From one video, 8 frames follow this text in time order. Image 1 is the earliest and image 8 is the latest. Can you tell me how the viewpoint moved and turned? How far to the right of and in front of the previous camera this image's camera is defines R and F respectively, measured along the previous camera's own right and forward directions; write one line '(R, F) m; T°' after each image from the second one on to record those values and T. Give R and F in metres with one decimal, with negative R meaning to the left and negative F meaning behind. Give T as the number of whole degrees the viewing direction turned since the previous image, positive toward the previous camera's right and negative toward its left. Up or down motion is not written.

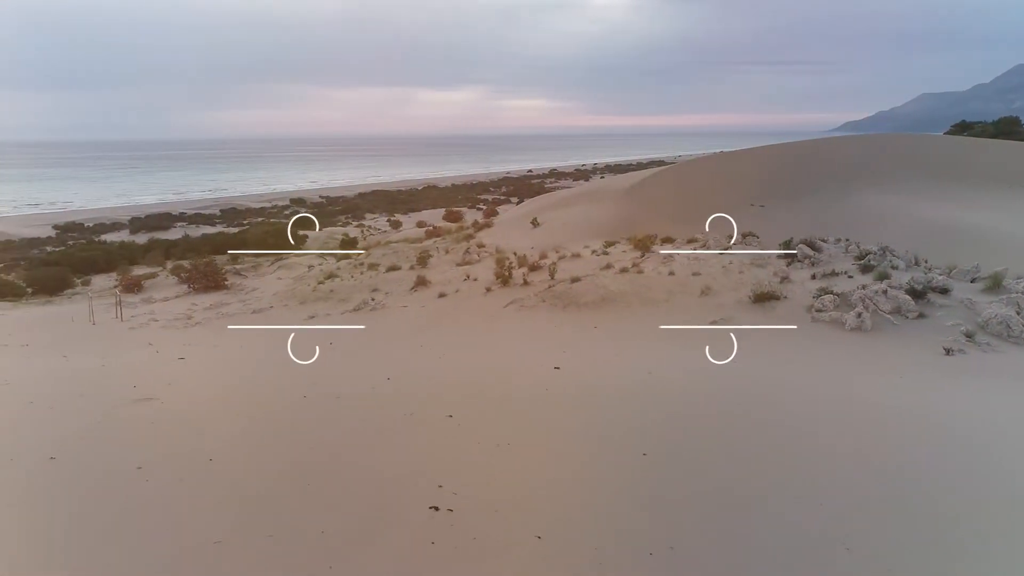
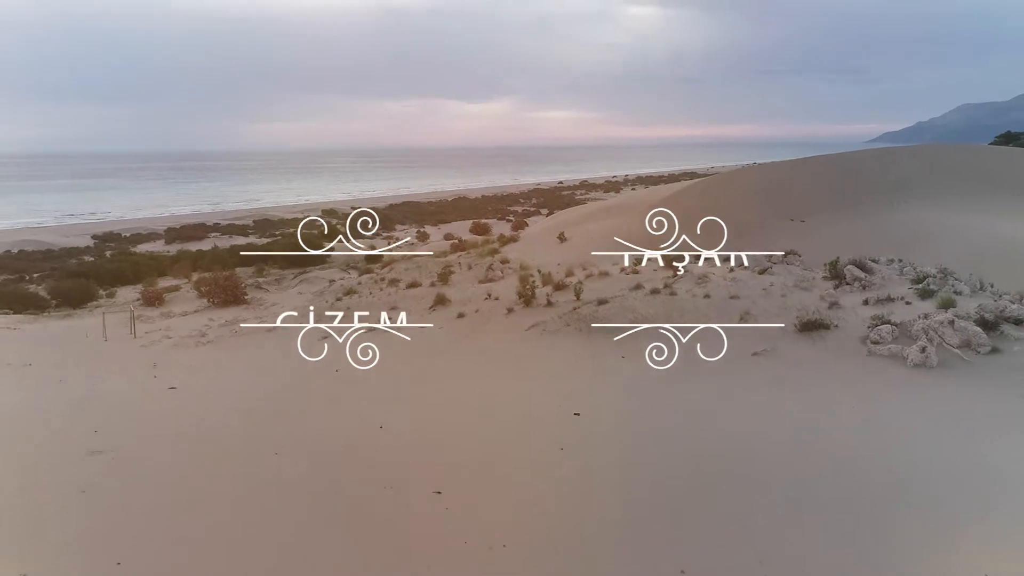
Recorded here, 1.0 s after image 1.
(+0.1, +0.5) m; -3°
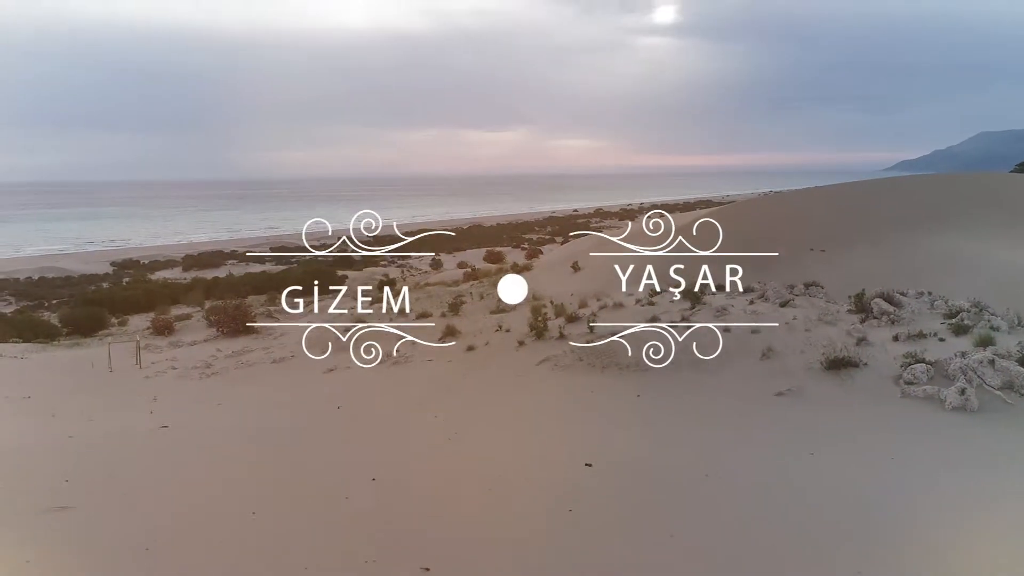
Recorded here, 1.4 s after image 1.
(0.0, +0.2) m; -1°
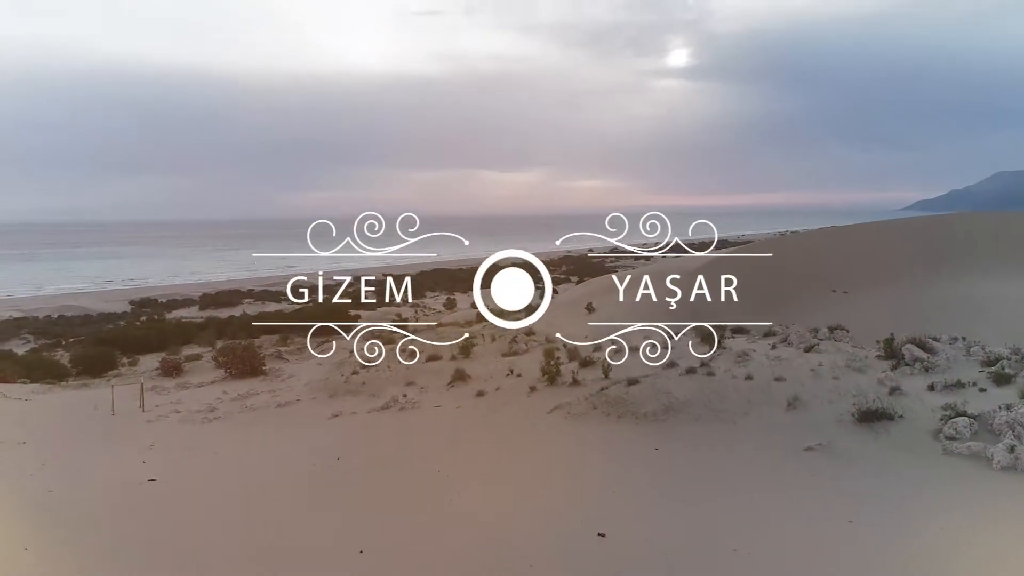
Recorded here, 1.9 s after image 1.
(0.0, +0.3) m; -1°
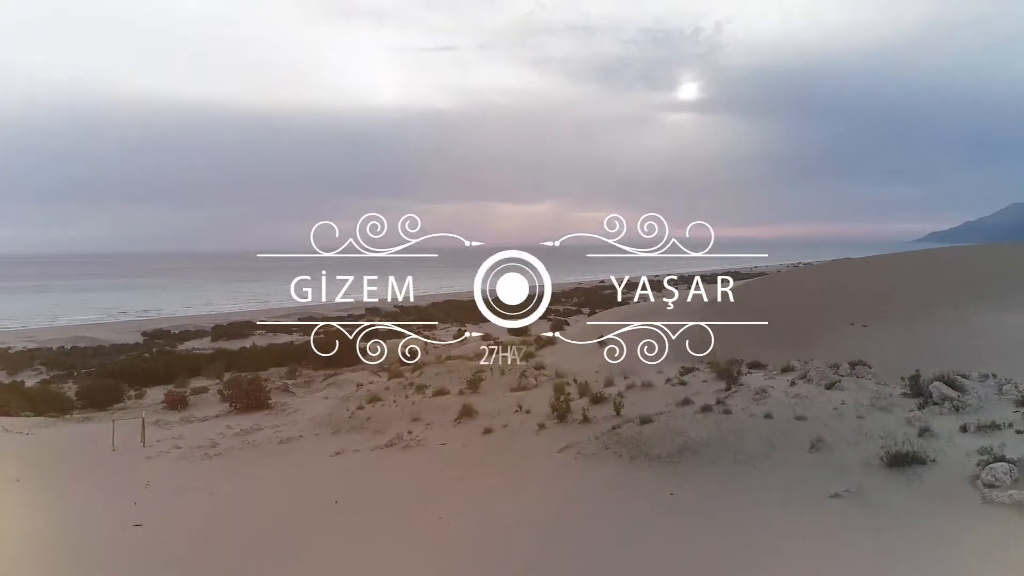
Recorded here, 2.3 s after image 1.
(0.0, +0.2) m; -1°
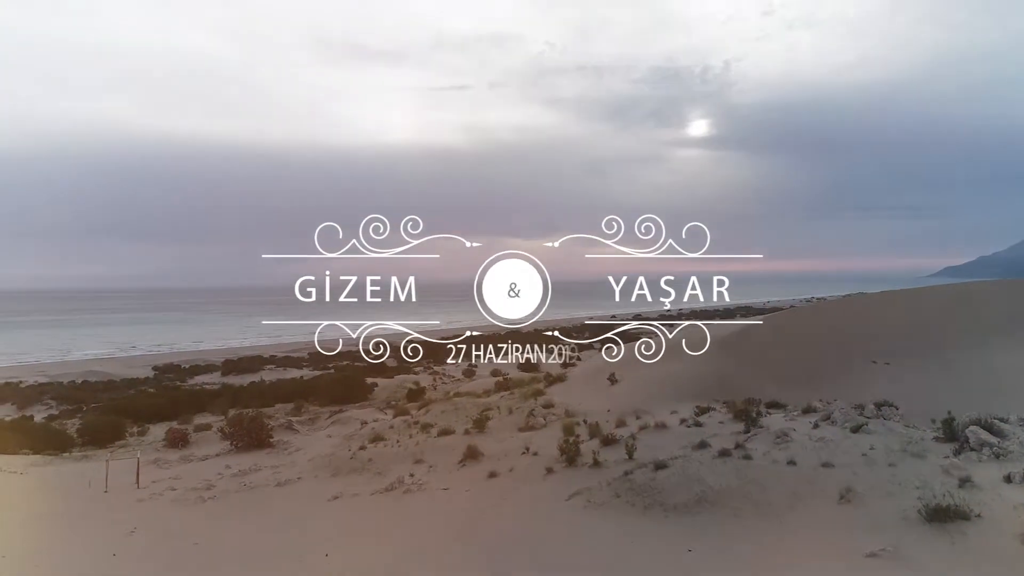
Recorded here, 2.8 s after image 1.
(+0.1, +0.3) m; -1°
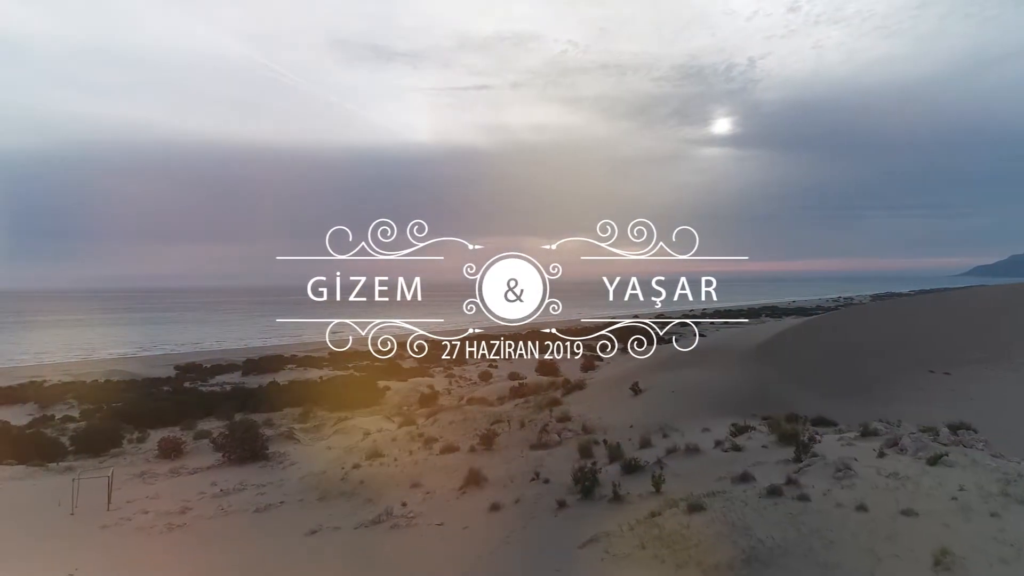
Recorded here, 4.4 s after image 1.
(+0.2, +1.1) m; -2°
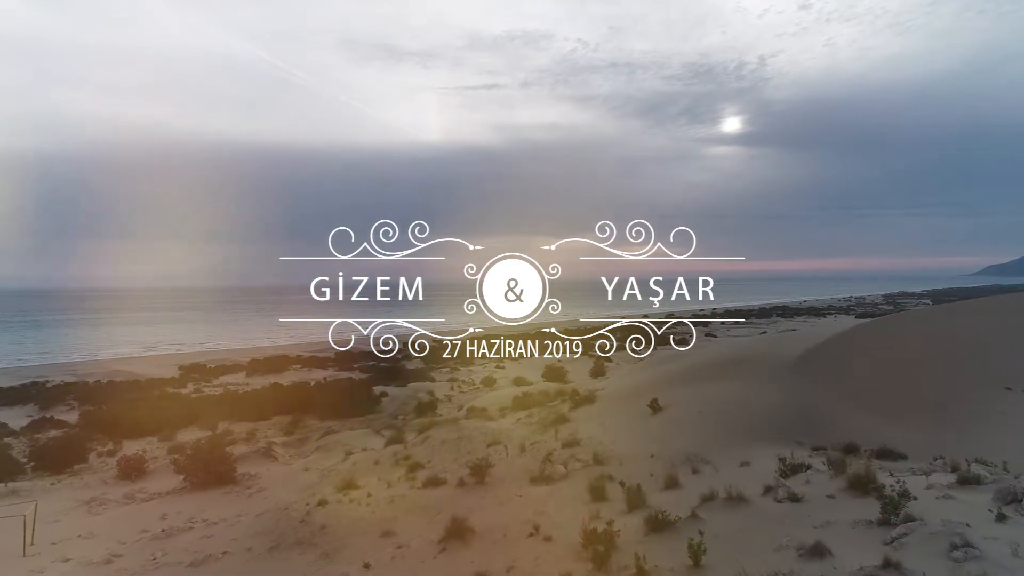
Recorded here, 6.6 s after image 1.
(+0.2, +1.5) m; -1°
